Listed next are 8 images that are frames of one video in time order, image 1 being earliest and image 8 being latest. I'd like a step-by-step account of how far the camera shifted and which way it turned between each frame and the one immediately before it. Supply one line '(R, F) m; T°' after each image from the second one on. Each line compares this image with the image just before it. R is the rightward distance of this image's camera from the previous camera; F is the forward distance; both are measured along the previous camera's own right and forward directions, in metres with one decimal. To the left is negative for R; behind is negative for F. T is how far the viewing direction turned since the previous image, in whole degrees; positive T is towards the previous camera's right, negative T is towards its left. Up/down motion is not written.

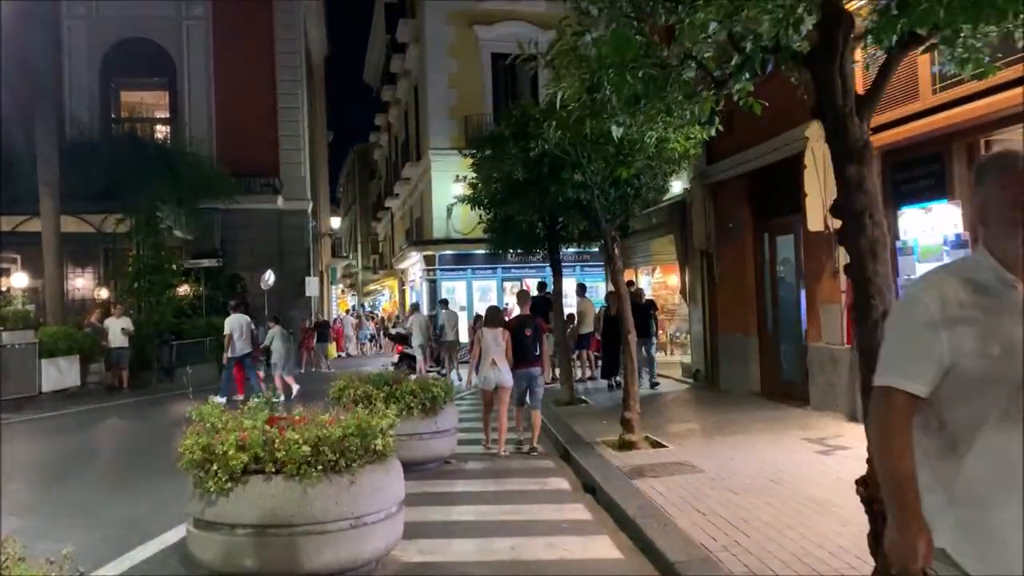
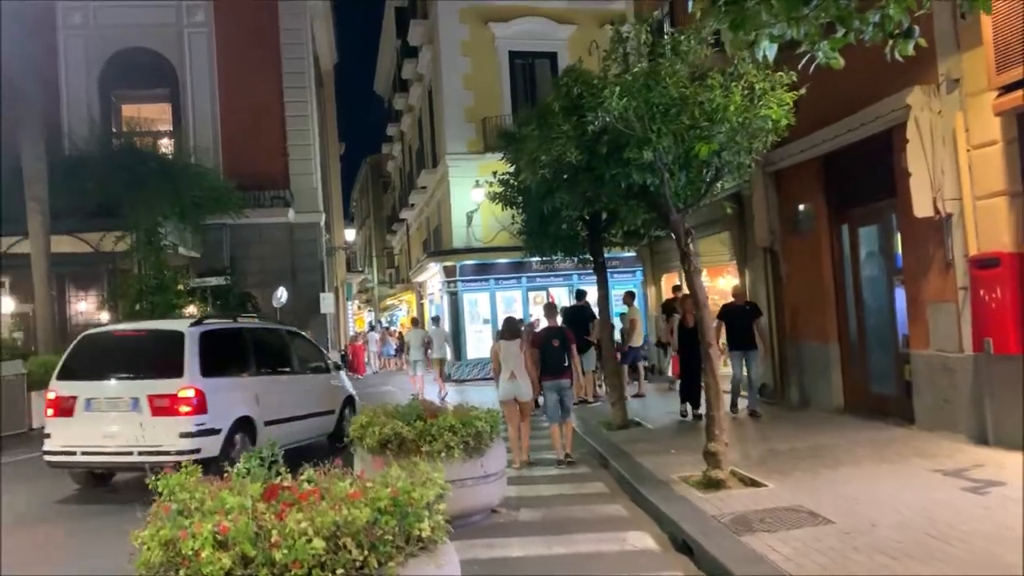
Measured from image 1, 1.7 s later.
(-0.4, +1.7) m; -1°
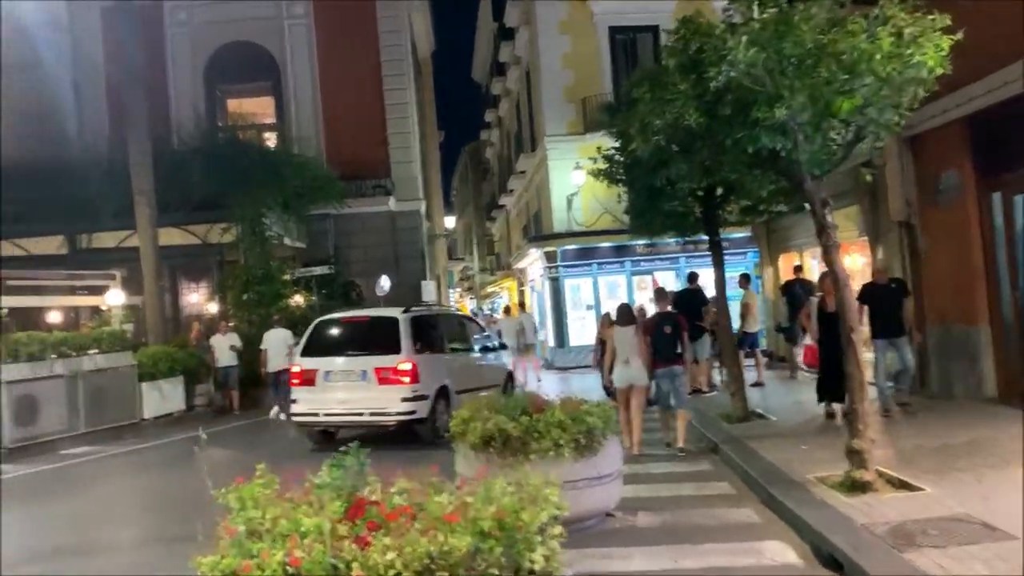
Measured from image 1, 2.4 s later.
(-0.1, +0.7) m; -7°
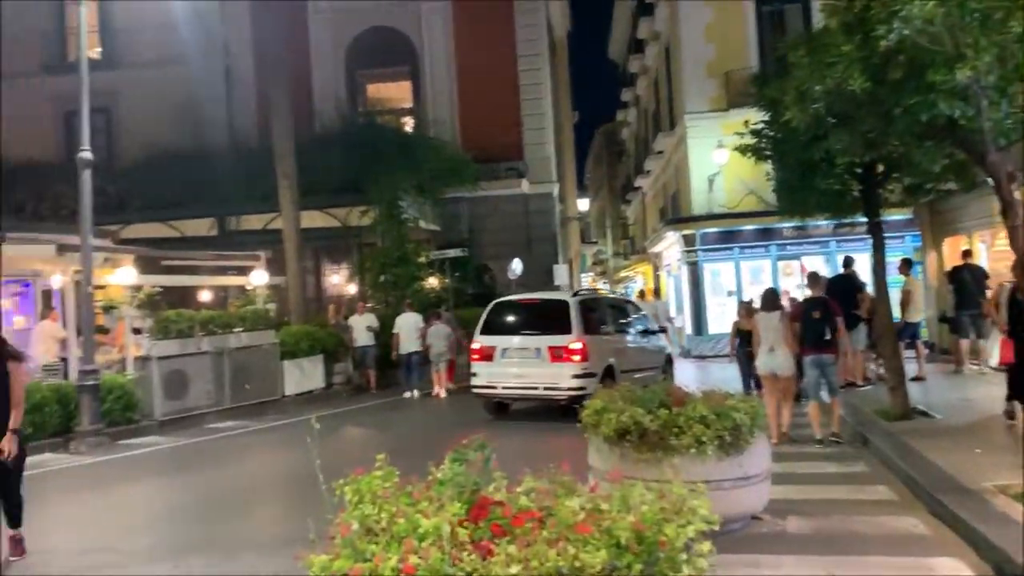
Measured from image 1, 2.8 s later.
(0.0, +0.4) m; -9°
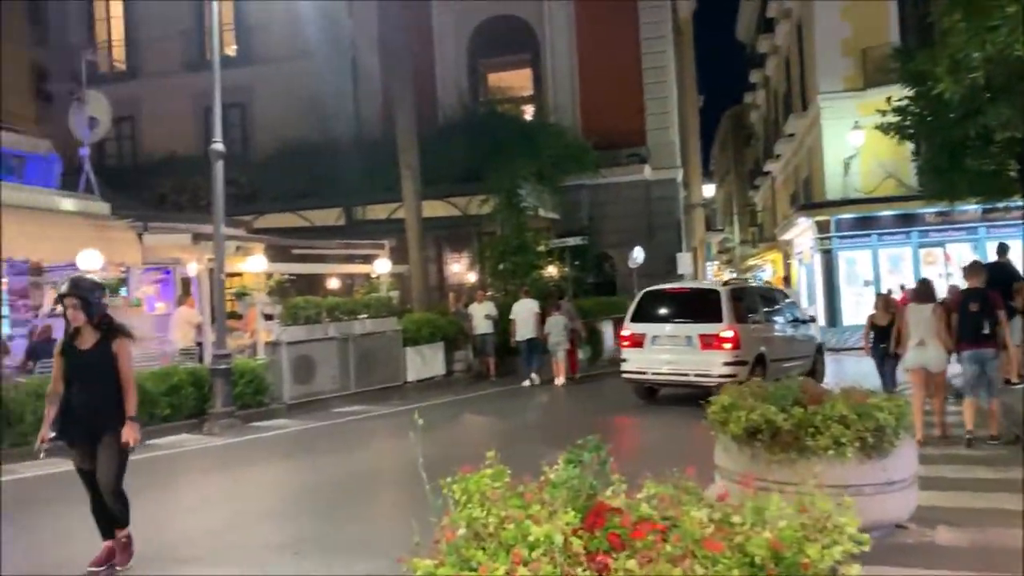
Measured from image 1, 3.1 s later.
(0.0, +0.2) m; -8°
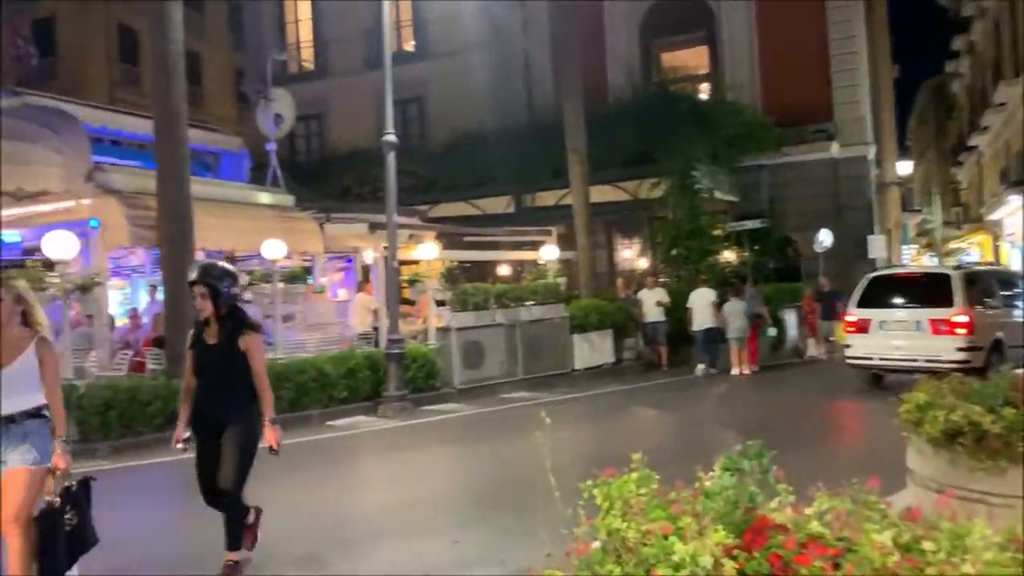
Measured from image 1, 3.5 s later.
(+0.1, +0.3) m; -12°
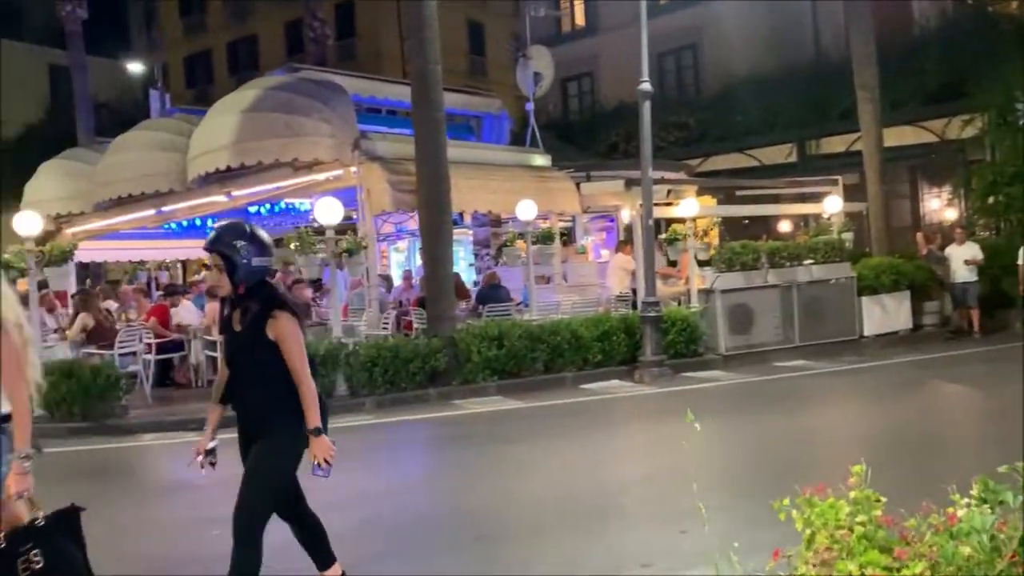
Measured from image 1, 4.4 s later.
(+0.3, +0.5) m; -19°
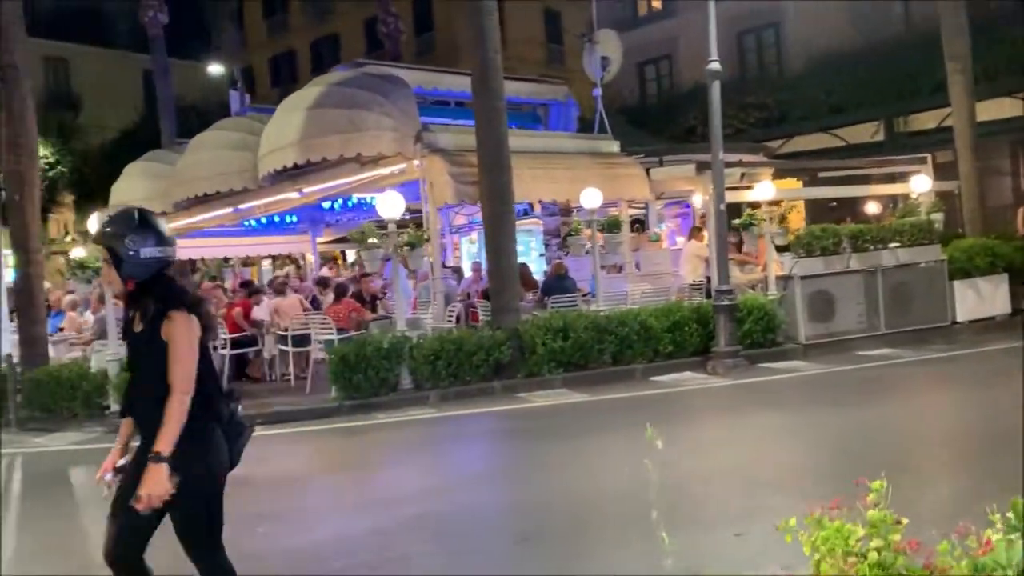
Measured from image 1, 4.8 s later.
(+0.2, +0.2) m; -6°
